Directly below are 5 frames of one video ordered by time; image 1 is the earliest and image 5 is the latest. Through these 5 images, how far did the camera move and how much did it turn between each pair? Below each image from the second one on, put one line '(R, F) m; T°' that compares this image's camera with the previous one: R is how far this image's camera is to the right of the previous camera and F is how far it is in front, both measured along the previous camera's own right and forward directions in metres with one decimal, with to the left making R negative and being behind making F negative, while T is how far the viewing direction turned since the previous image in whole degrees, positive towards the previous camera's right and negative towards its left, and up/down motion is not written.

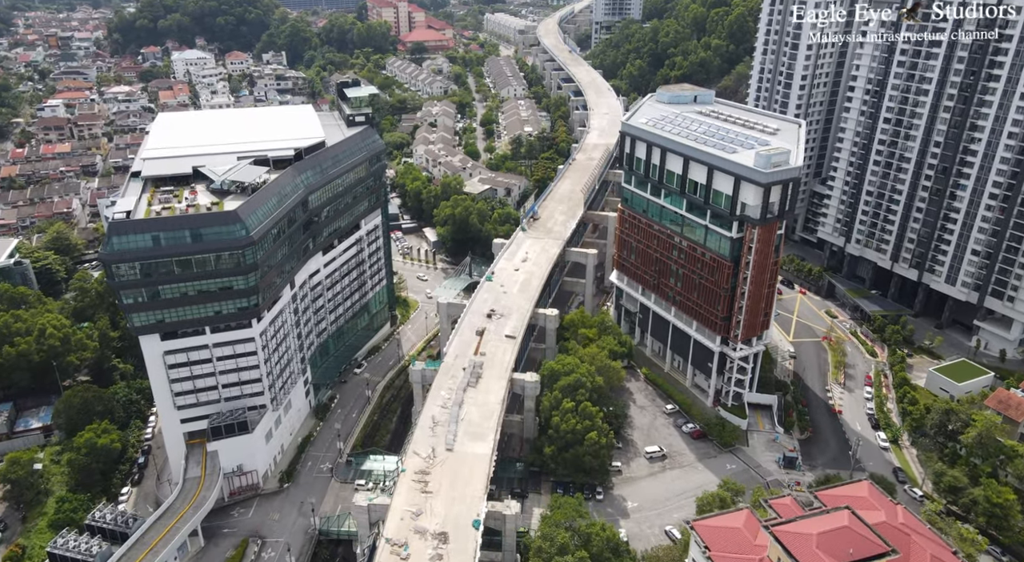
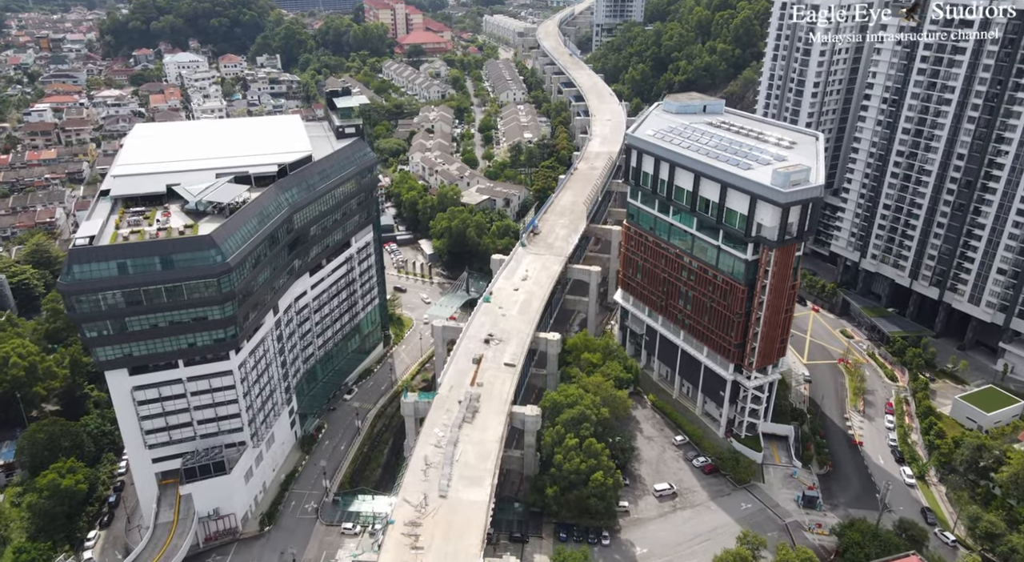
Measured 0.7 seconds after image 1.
(0.0, +3.7) m; 0°
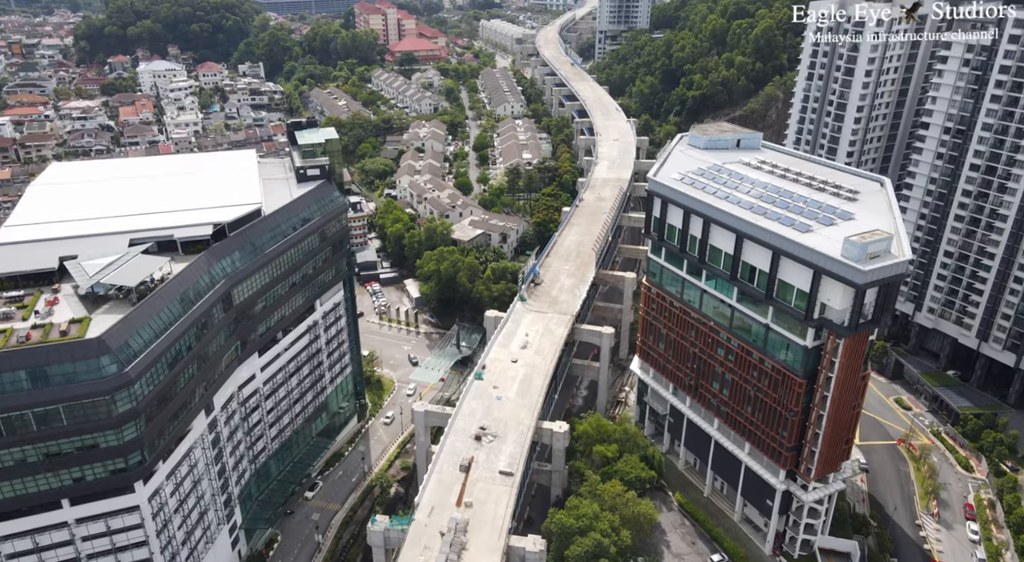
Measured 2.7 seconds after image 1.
(0.0, +10.9) m; 0°
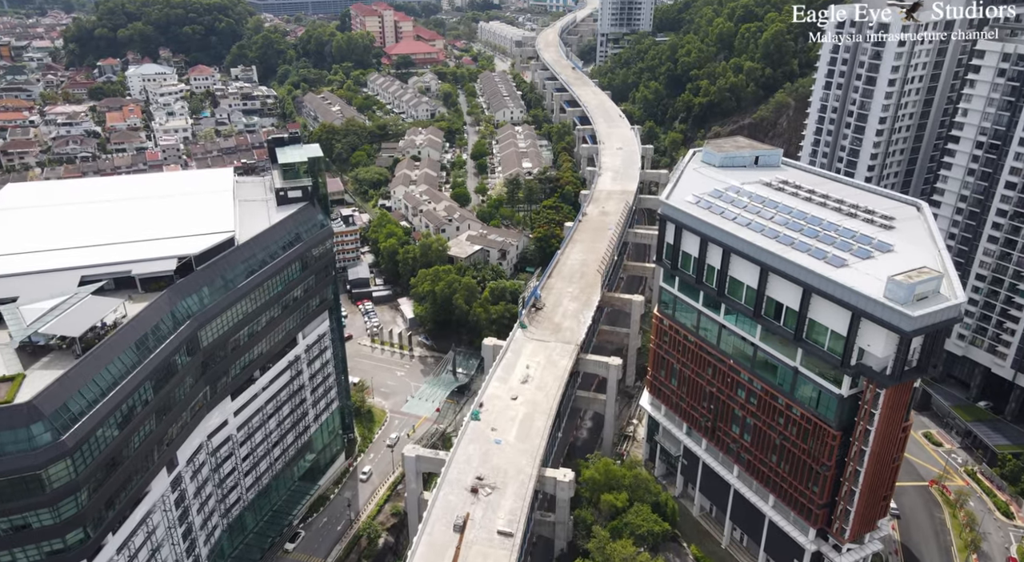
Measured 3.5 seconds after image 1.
(0.0, +4.3) m; 0°
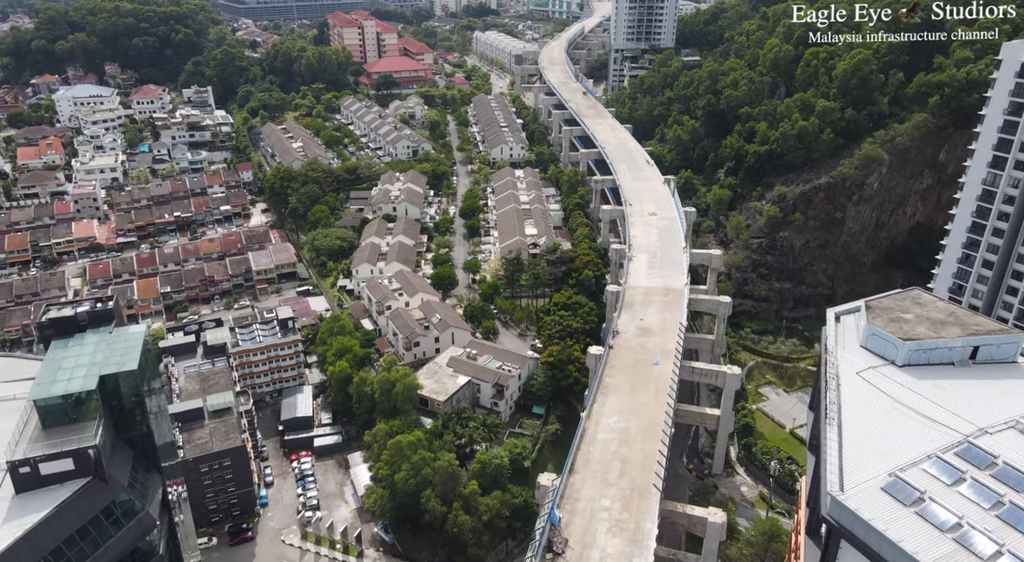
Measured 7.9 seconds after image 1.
(-0.2, +24.5) m; 0°
